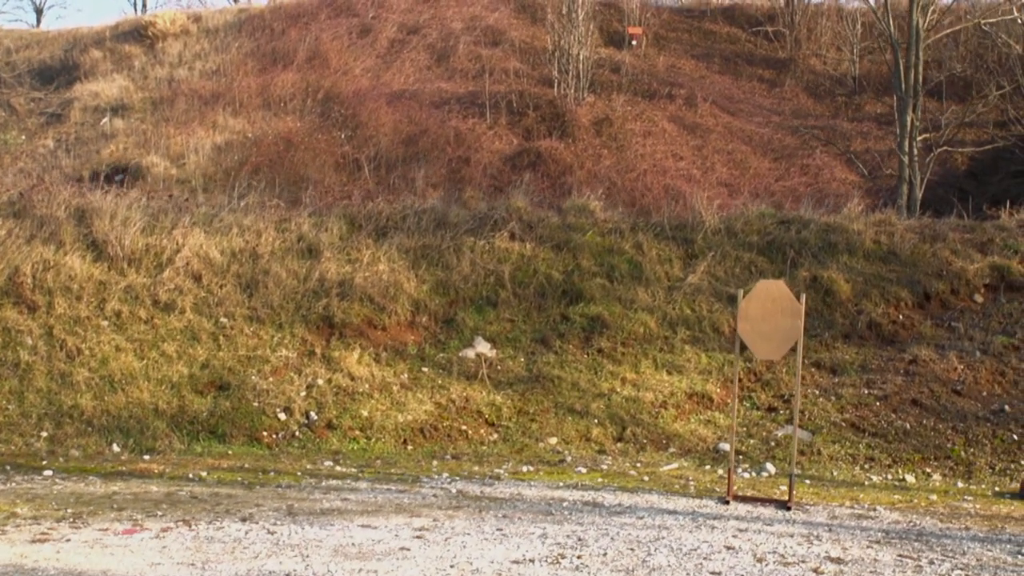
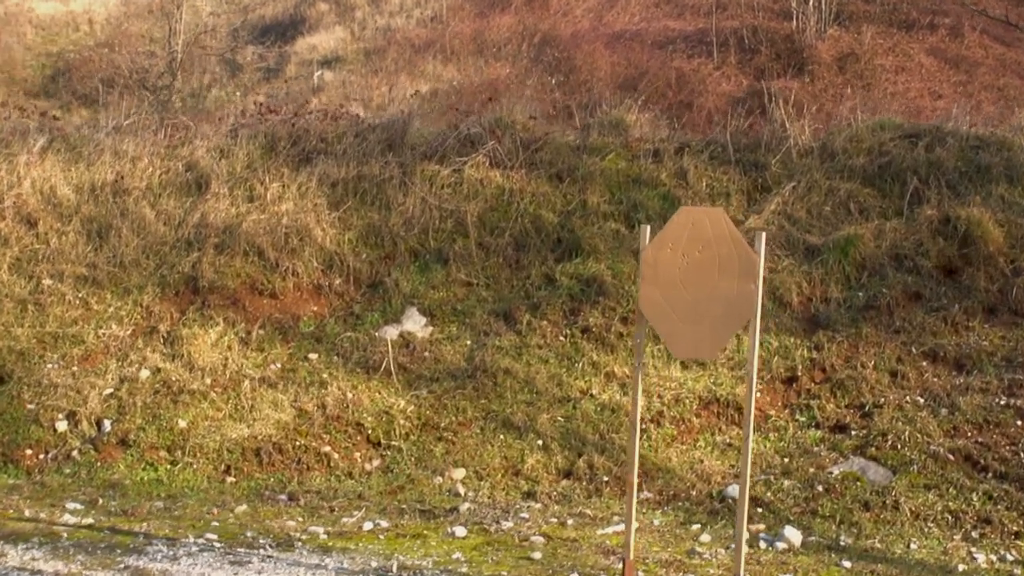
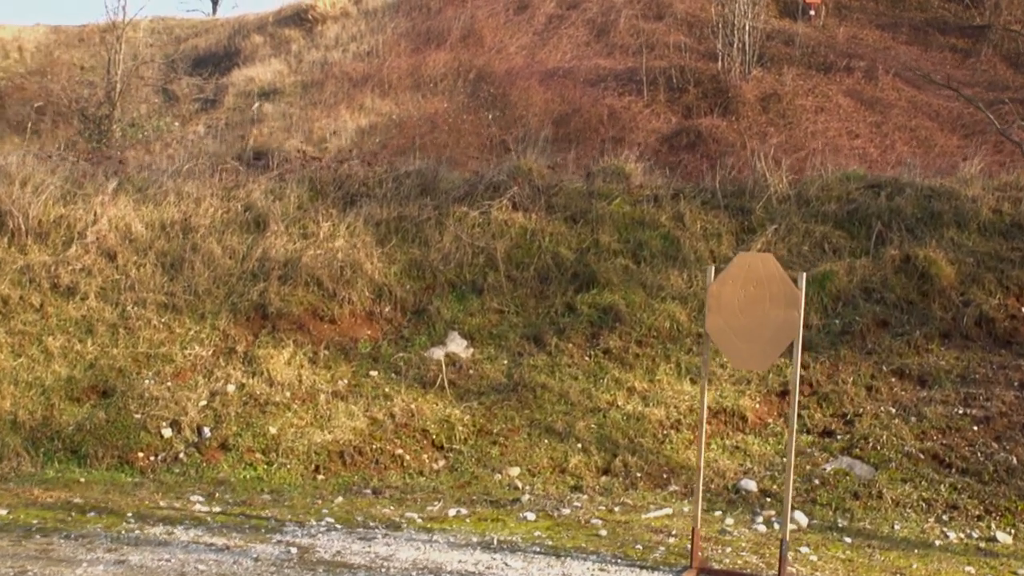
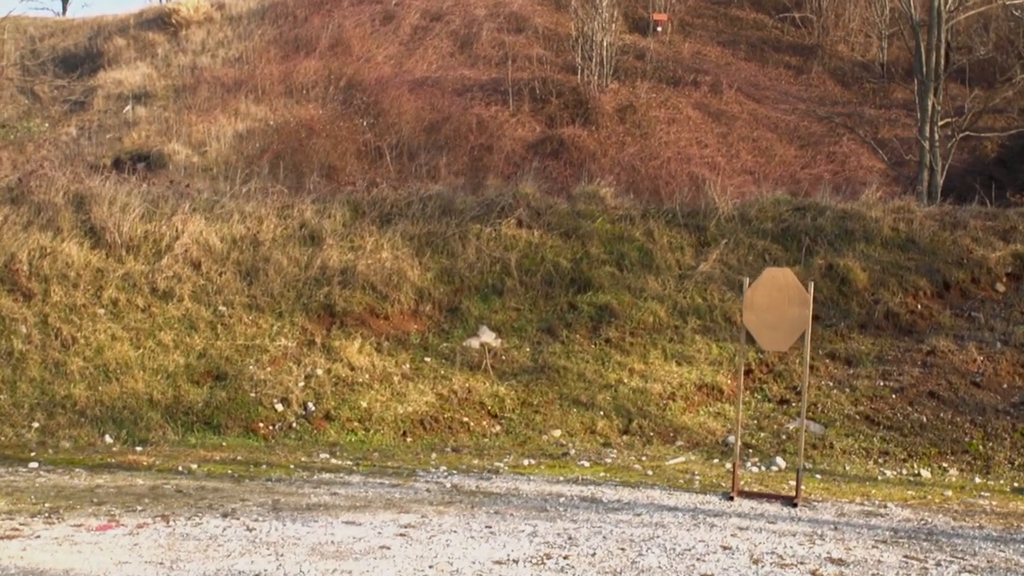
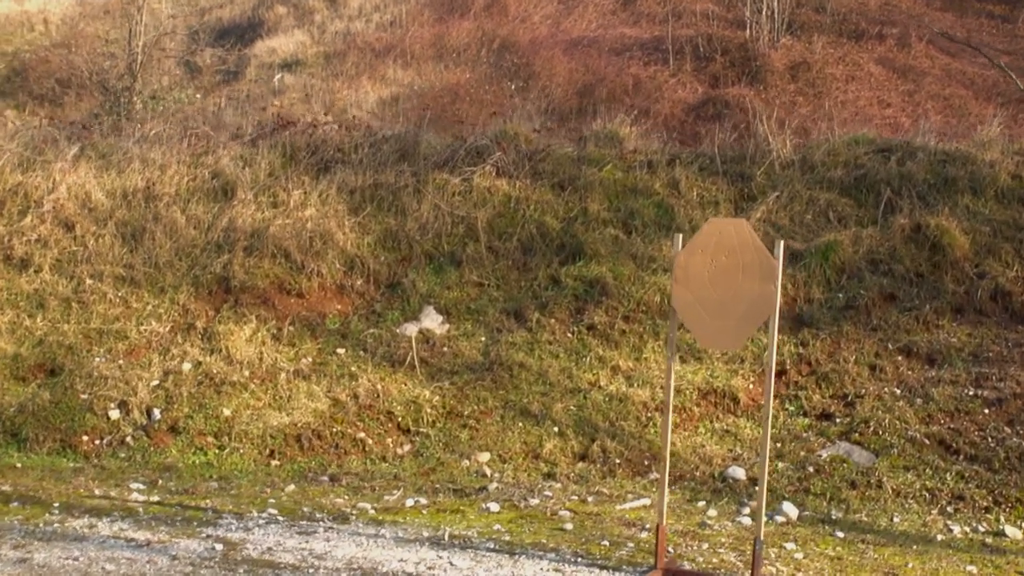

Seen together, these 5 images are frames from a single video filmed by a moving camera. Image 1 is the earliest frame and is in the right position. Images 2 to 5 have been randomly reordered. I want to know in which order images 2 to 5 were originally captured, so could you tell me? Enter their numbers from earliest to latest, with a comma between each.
4, 3, 5, 2
